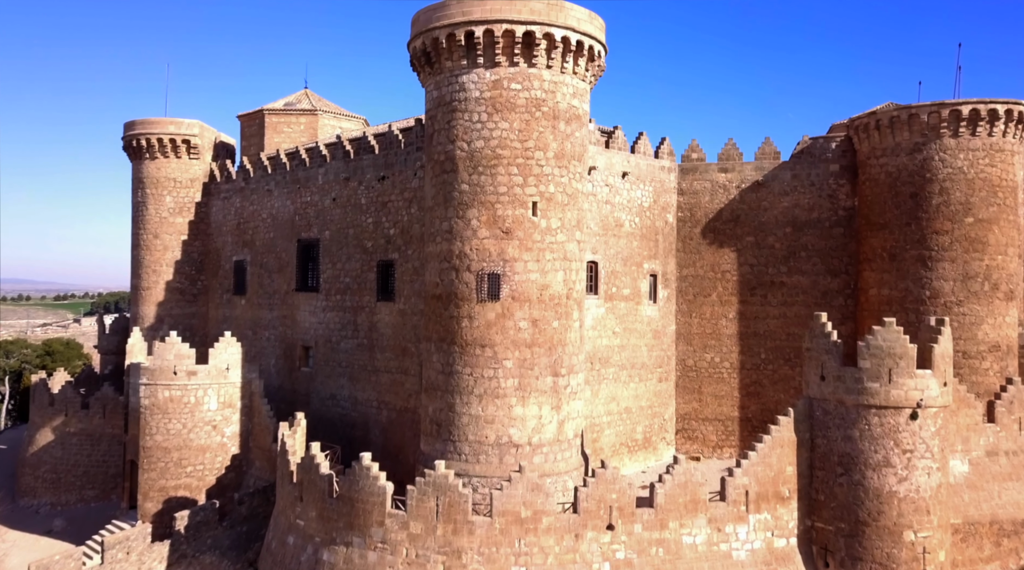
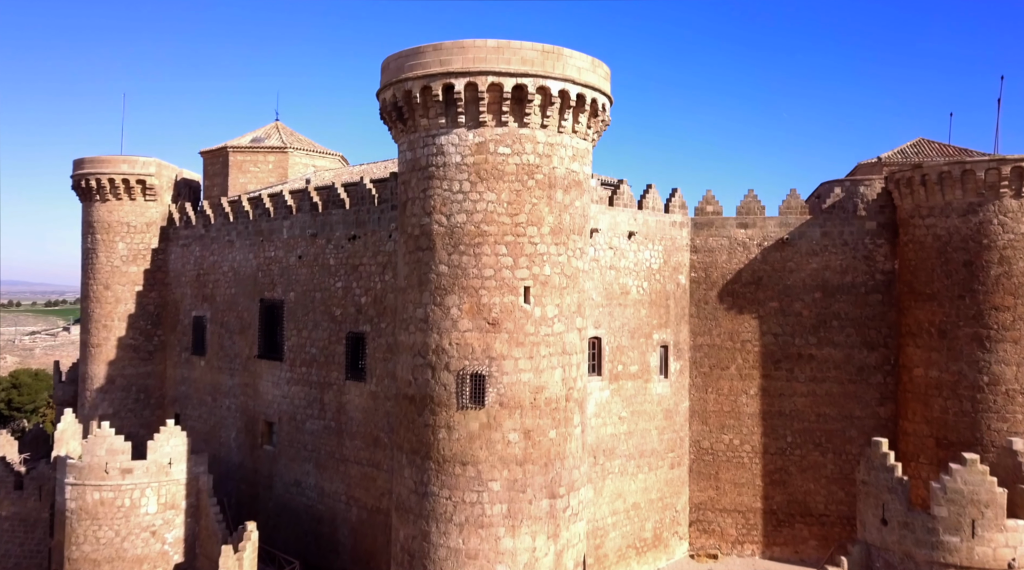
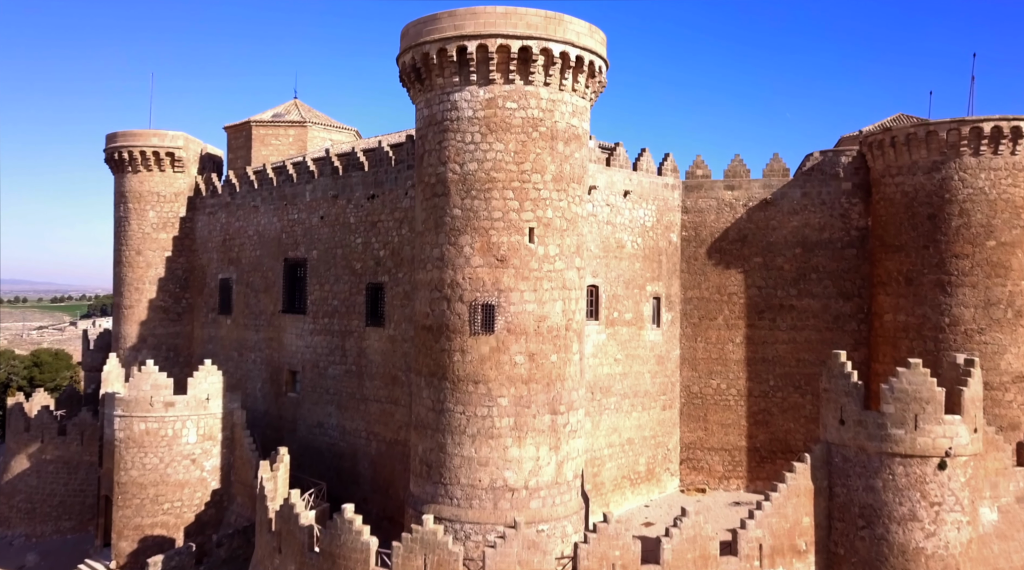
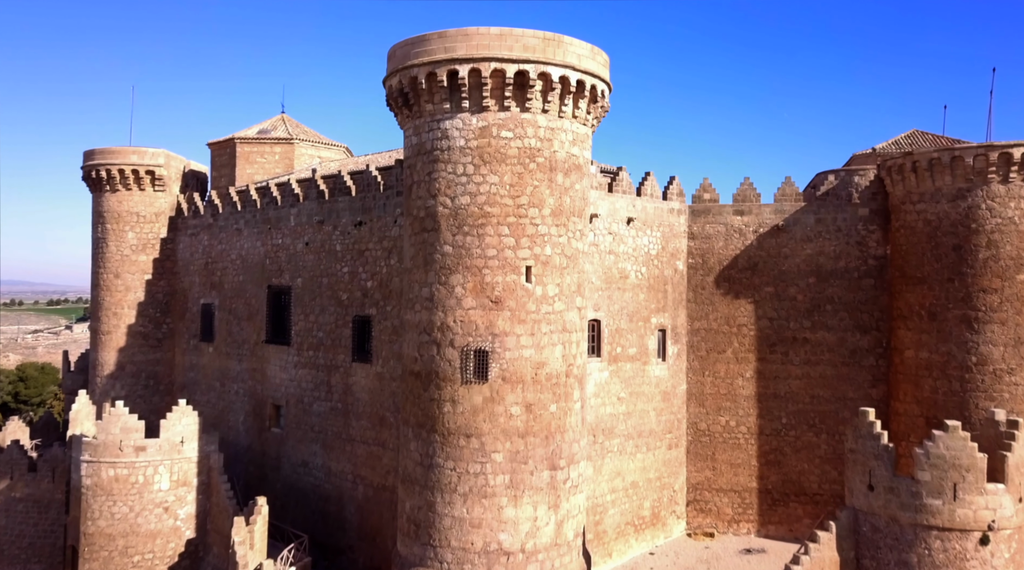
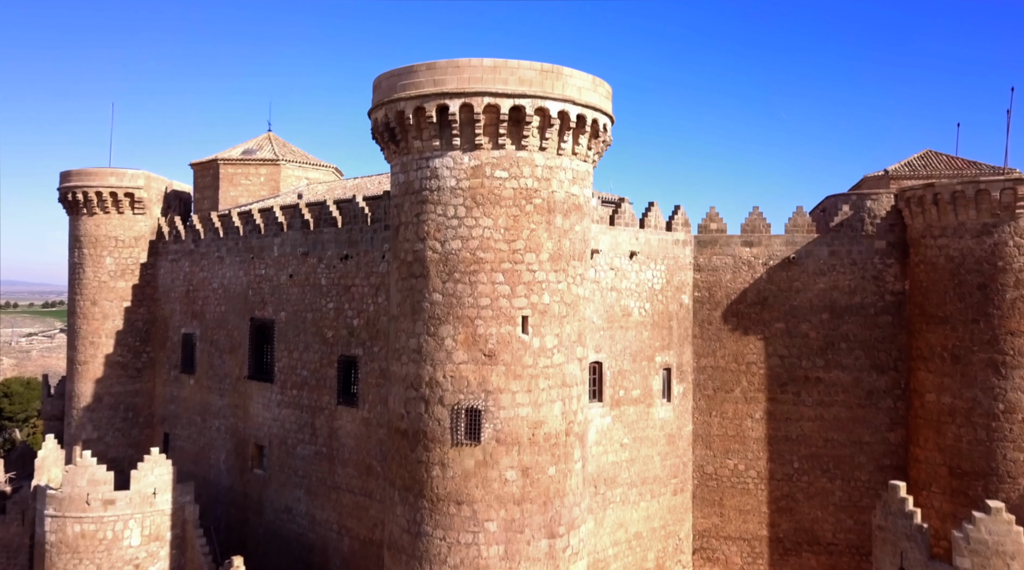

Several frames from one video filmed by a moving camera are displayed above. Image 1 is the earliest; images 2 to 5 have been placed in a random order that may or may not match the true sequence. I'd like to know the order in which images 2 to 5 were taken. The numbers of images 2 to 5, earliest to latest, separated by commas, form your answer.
3, 4, 2, 5
